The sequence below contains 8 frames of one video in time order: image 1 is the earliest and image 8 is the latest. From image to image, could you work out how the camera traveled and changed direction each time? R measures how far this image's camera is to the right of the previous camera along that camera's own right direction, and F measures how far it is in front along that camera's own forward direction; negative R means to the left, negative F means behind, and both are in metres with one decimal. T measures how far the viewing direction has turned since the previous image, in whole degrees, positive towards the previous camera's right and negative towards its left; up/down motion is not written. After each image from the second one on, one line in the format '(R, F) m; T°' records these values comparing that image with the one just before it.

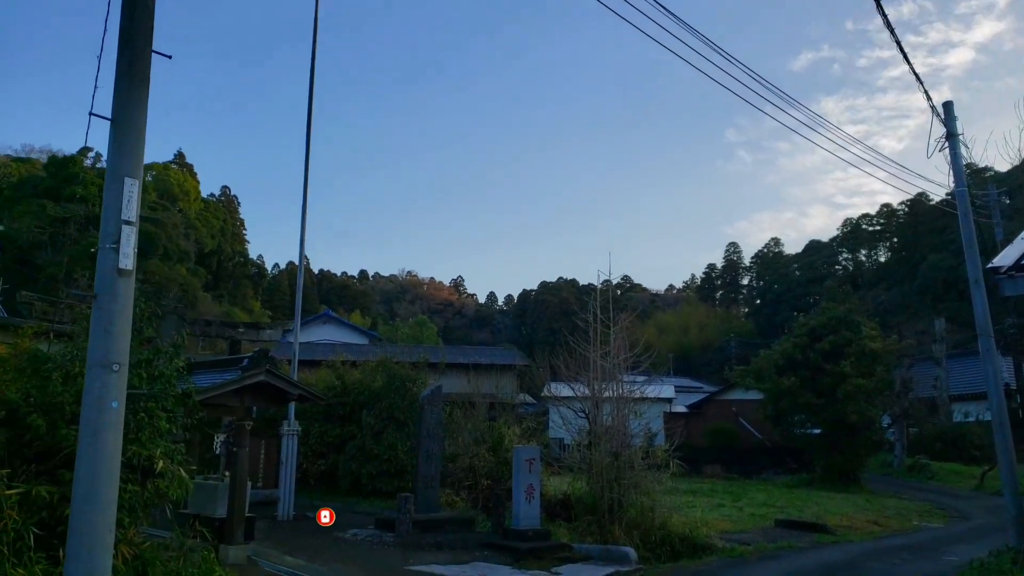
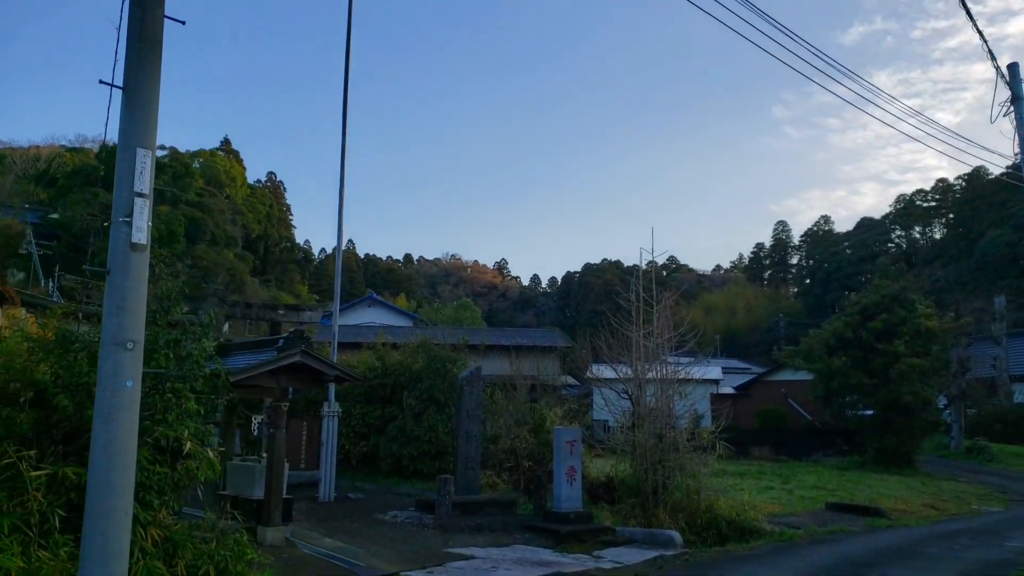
(+0.1, +0.3) m; -3°
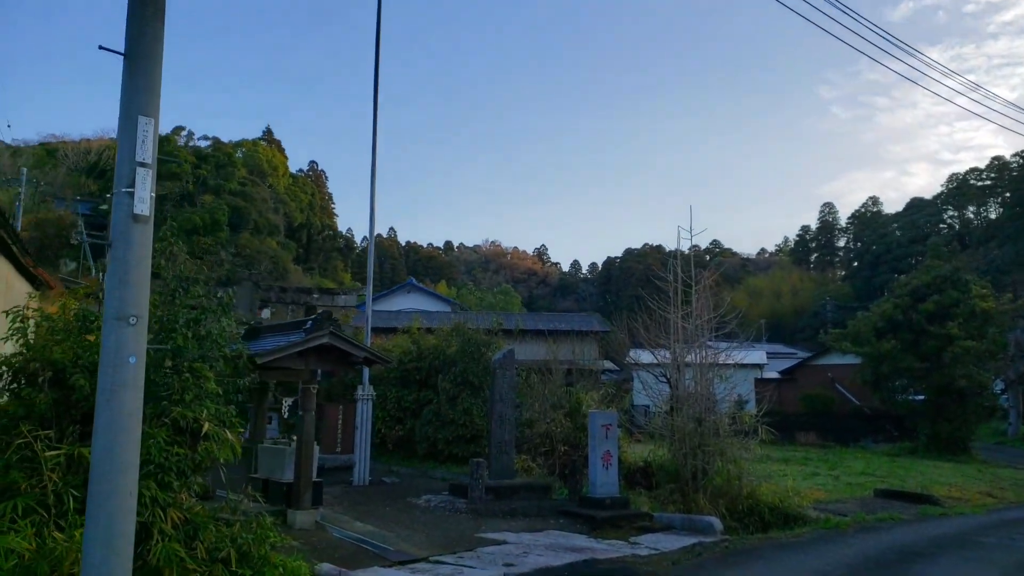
(+0.1, +0.2) m; -3°
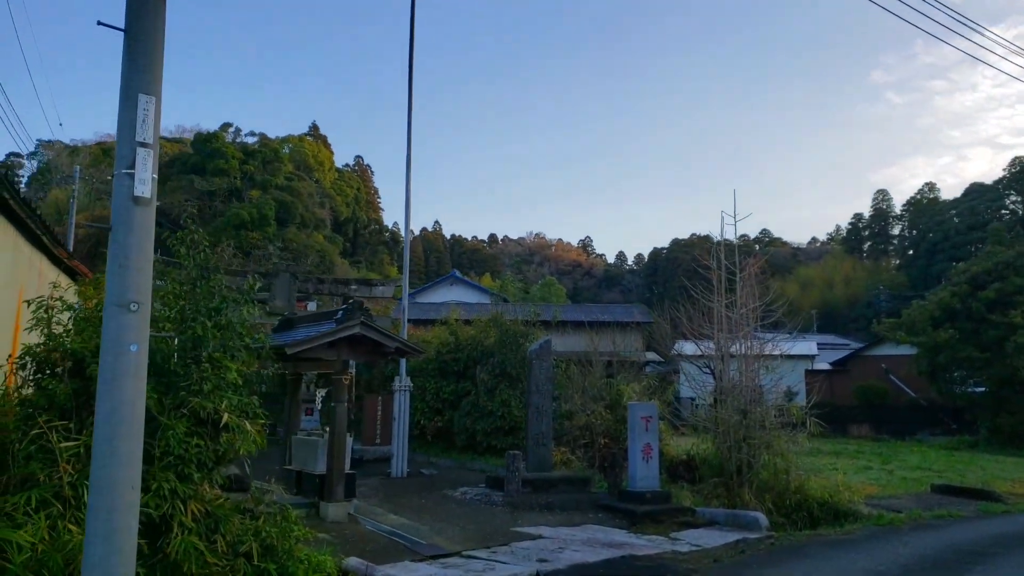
(+0.1, +0.2) m; -3°
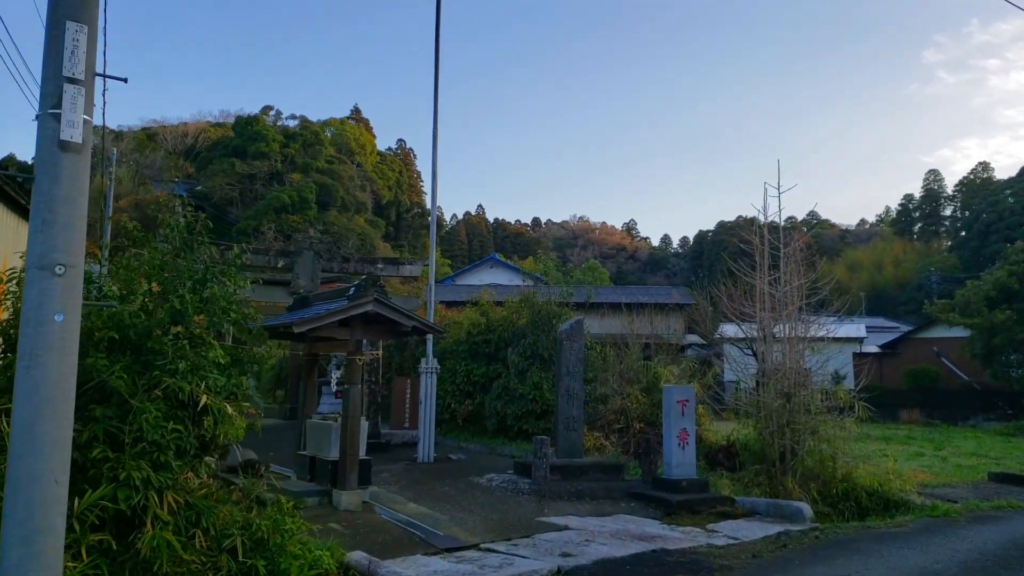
(+0.2, +0.6) m; -3°
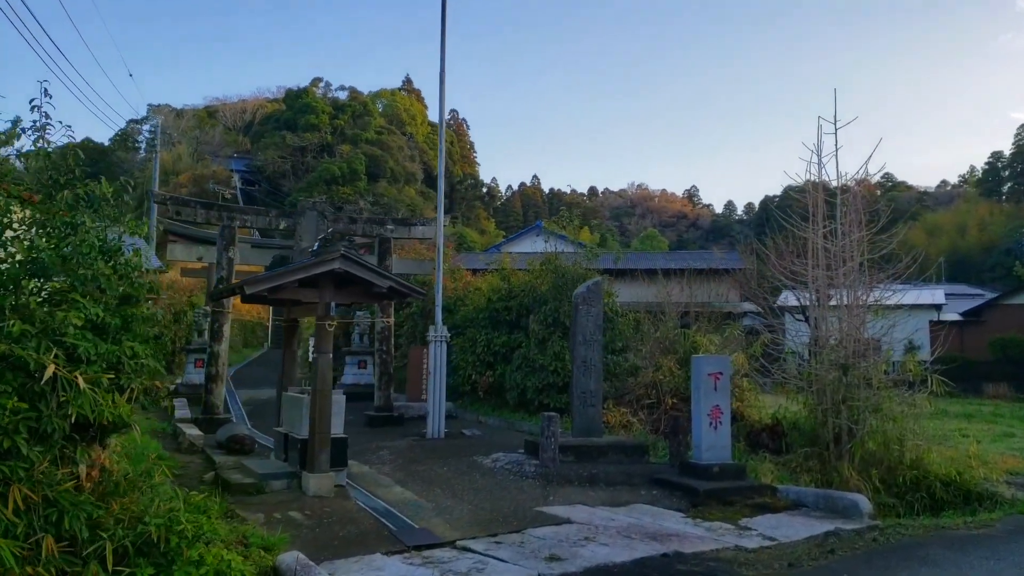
(+0.6, +1.2) m; -4°
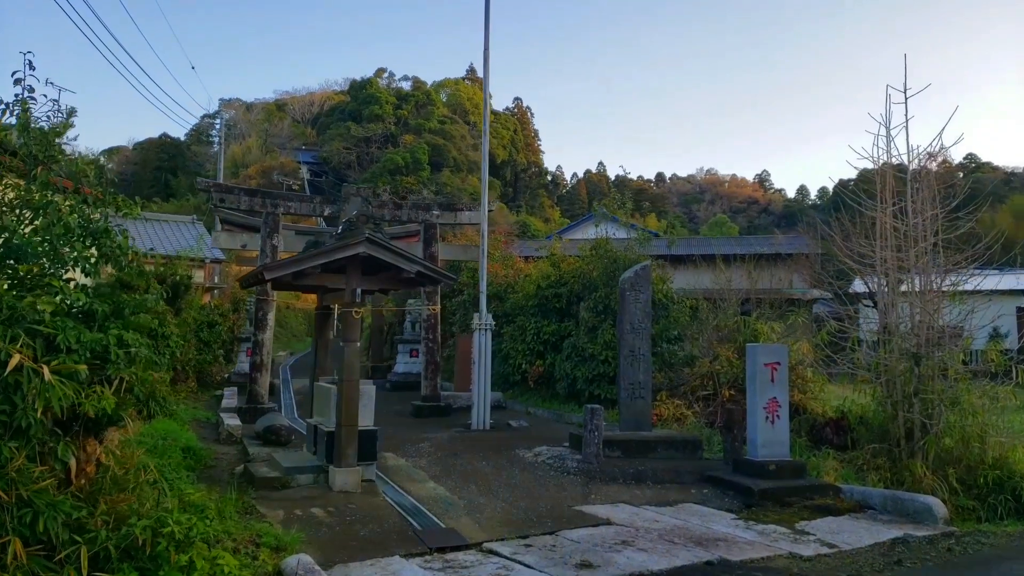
(+0.3, +0.5) m; -5°
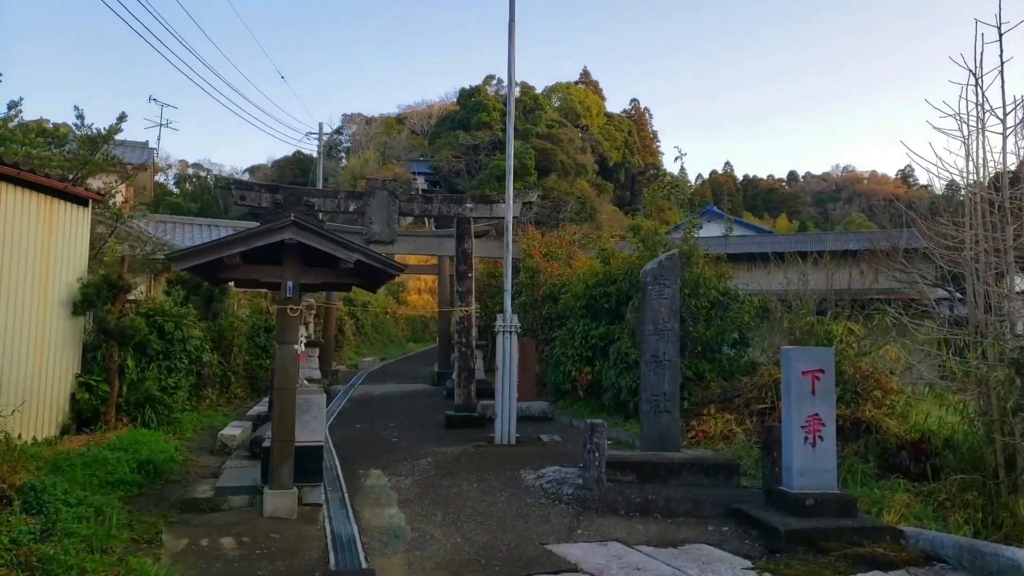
(+1.2, +1.2) m; -9°
